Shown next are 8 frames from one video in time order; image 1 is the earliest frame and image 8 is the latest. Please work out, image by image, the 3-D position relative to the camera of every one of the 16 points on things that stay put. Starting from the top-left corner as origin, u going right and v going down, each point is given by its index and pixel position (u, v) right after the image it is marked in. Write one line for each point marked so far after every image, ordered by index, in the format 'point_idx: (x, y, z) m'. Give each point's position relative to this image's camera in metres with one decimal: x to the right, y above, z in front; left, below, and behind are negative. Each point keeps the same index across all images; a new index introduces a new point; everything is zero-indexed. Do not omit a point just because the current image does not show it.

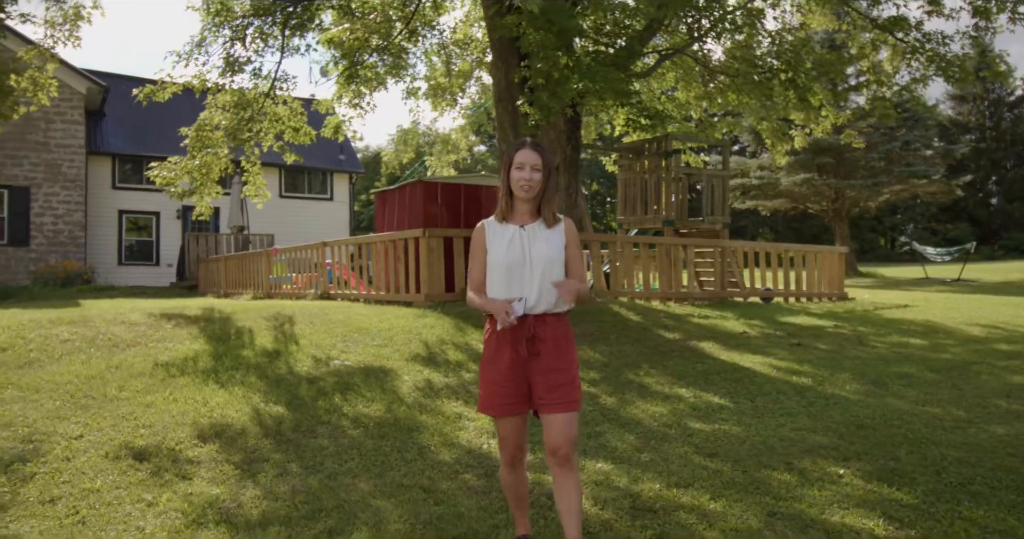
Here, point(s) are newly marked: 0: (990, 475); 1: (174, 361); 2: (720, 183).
0: (+2.7, -1.2, +4.8) m
1: (-3.0, -0.8, +7.3) m
2: (+3.6, +1.6, +14.7) m
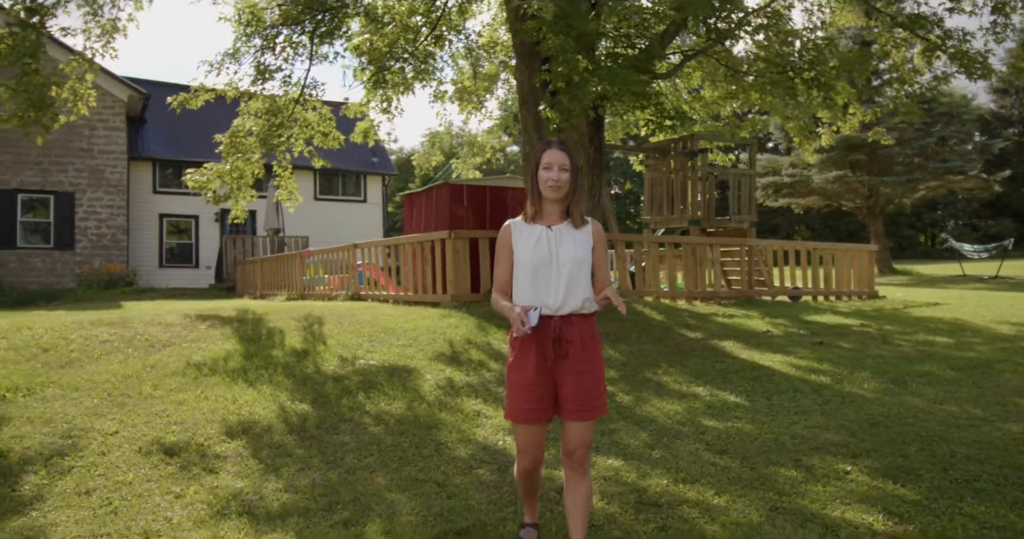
0: (+2.8, -1.2, +4.8) m
1: (-2.8, -0.8, +7.6) m
2: (+4.0, +1.6, +14.7) m
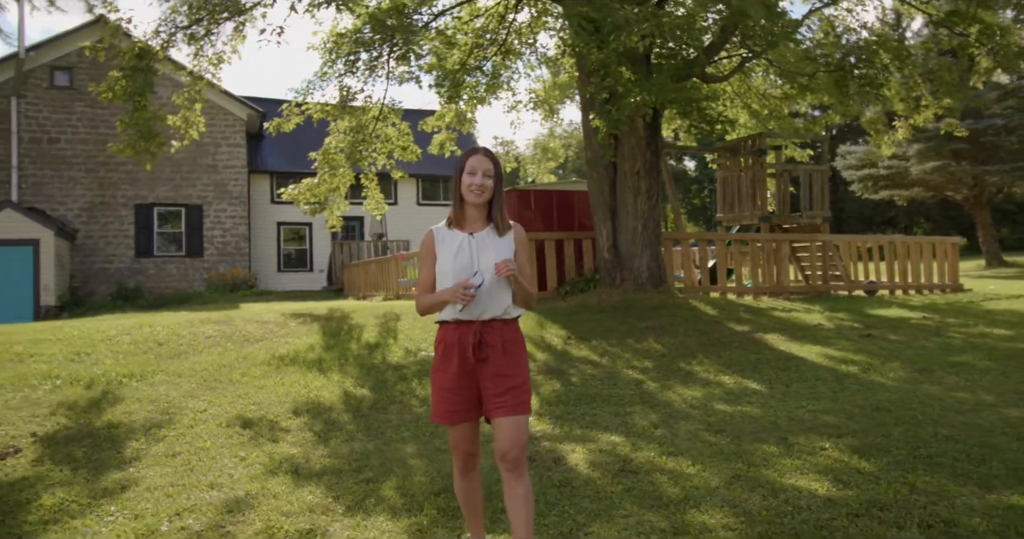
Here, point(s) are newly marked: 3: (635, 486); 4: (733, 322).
0: (+2.8, -1.1, +5.1) m
1: (-2.3, -0.9, +8.7) m
2: (+5.4, +1.7, +14.7) m
3: (+0.7, -1.2, +4.7) m
4: (+2.7, -0.6, +10.0) m
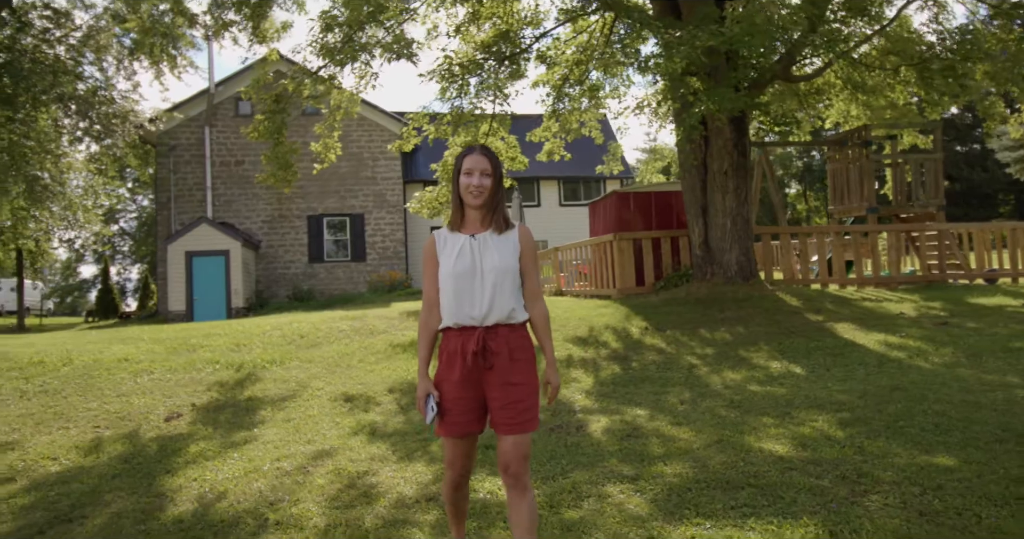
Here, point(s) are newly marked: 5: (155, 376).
0: (+2.9, -1.0, +5.7) m
1: (-1.3, -0.9, +10.3) m
2: (+7.4, +1.8, +14.6) m
3: (+0.8, -1.2, +5.7) m
4: (+3.8, -0.6, +10.5) m
5: (-3.8, -1.1, +8.8) m
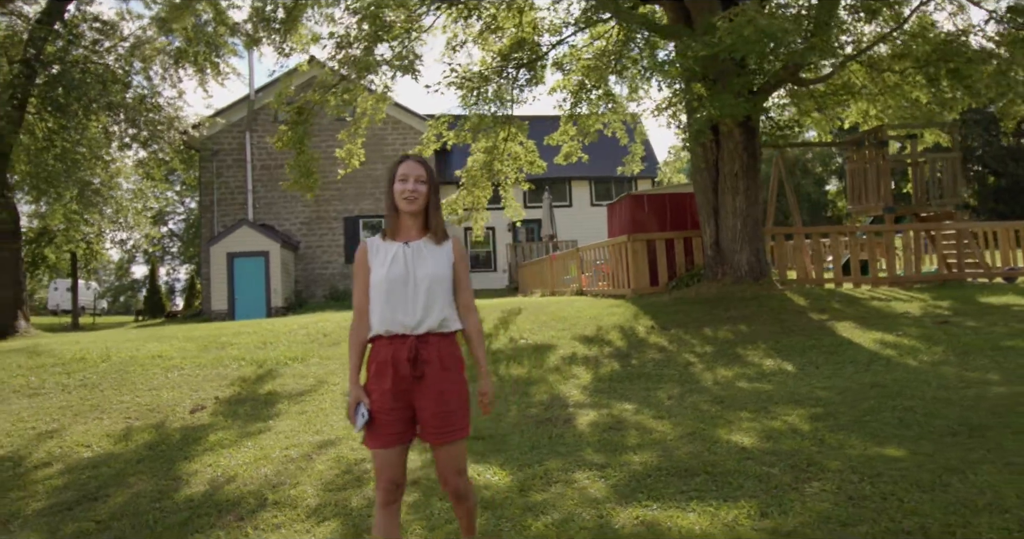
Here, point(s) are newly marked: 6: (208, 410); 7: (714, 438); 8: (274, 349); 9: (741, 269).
0: (+2.8, -1.1, +6.0) m
1: (-1.2, -0.9, +10.8) m
2: (+7.7, +1.9, +14.6) m
3: (+0.7, -1.2, +6.1) m
4: (+4.0, -0.6, +10.7) m
5: (-3.7, -1.2, +9.4) m
6: (-2.9, -1.3, +7.9) m
7: (+1.4, -1.2, +5.9) m
8: (-3.1, -1.0, +10.7) m
9: (+3.4, 0.0, +12.2) m
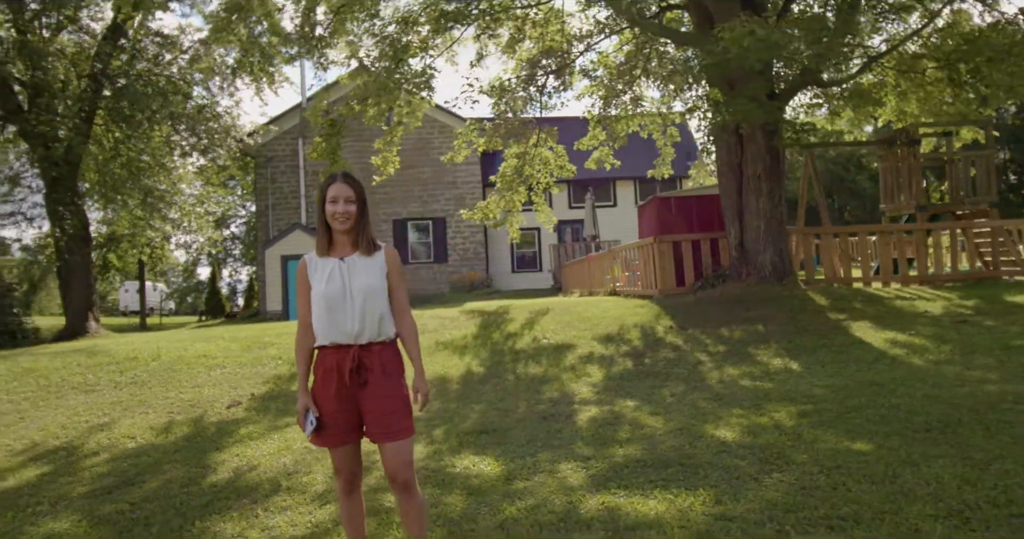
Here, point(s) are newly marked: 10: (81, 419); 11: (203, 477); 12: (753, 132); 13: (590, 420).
0: (+2.8, -1.1, +6.2) m
1: (-0.9, -1.0, +11.3) m
2: (+8.3, +1.9, +14.4) m
3: (+0.7, -1.3, +6.5) m
4: (+4.3, -0.6, +10.9) m
5: (-3.5, -1.2, +10.1) m
6: (-2.8, -1.4, +8.5) m
7: (+1.4, -1.2, +6.2) m
8: (-2.7, -1.1, +11.3) m
9: (+3.8, 0.0, +12.3) m
10: (-4.3, -1.5, +8.3) m
11: (-2.3, -1.5, +6.2) m
12: (+3.5, +2.0, +12.2) m
13: (+0.7, -1.3, +7.0) m
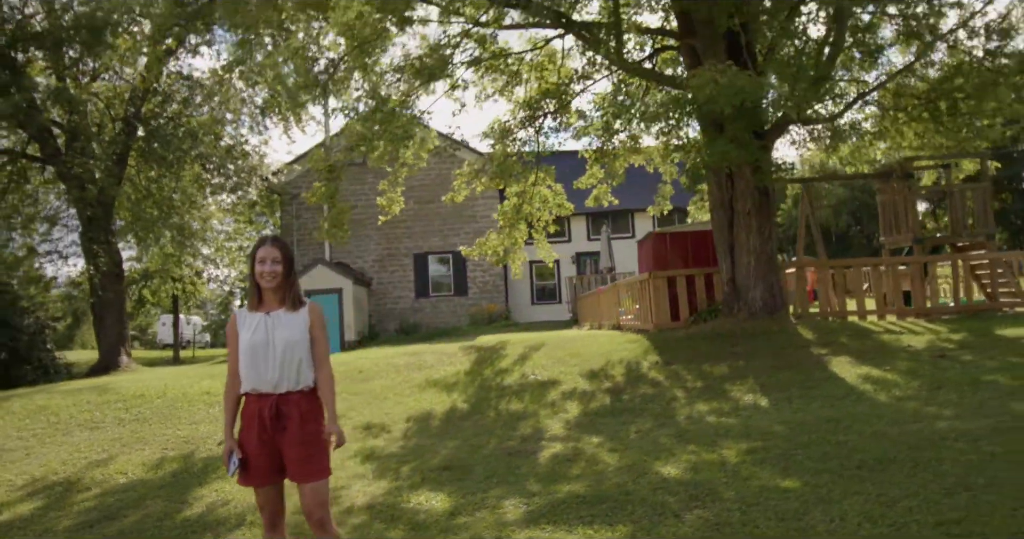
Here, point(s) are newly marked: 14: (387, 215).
0: (+2.5, -1.4, +6.4) m
1: (-1.0, -1.5, +11.6) m
2: (+8.2, +1.3, +14.5) m
3: (+0.4, -1.6, +6.8) m
4: (+4.1, -1.0, +11.0) m
5: (-3.6, -1.7, +10.5) m
6: (-3.0, -1.9, +9.0) m
7: (+1.0, -1.6, +6.4) m
8: (-2.9, -1.6, +11.7) m
9: (+3.7, -0.5, +12.5) m
10: (-4.6, -2.0, +8.8) m
11: (-2.6, -1.9, +6.6) m
12: (+3.4, +1.5, +12.5) m
13: (+0.3, -1.6, +7.3) m
14: (-2.3, +1.0, +15.4) m
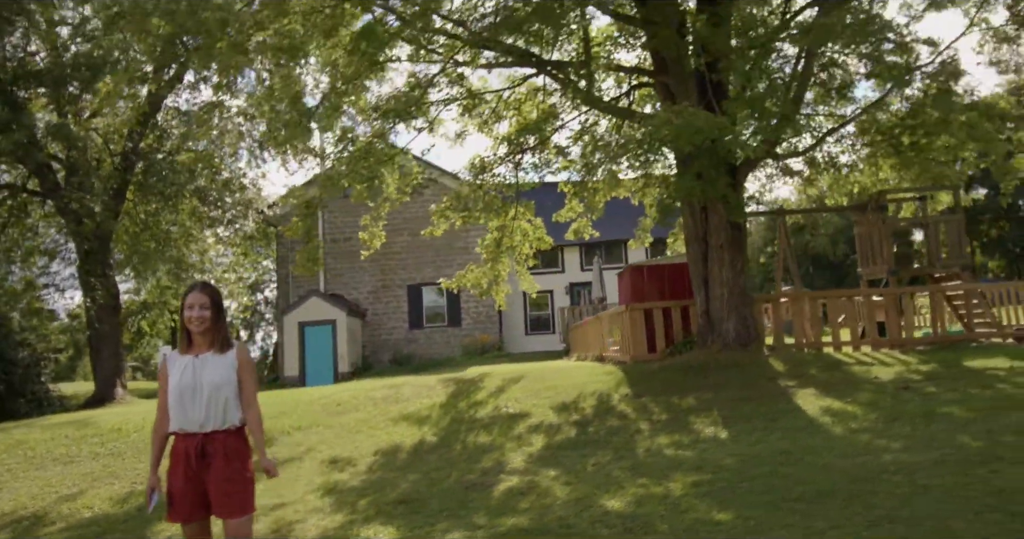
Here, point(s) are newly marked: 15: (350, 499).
0: (+2.1, -1.7, +6.5) m
1: (-1.4, -2.0, +11.7) m
2: (+7.9, +0.8, +14.7) m
3: (0.0, -1.9, +6.9) m
4: (+3.7, -1.5, +11.1) m
5: (-4.0, -2.2, +10.7) m
6: (-3.4, -2.3, +9.1) m
7: (+0.6, -1.8, +6.6) m
8: (-3.2, -2.1, +11.9) m
9: (+3.3, -1.0, +12.7) m
10: (-5.0, -2.4, +8.9) m
11: (-3.0, -2.2, +6.7) m
12: (+3.0, +1.0, +12.7) m
13: (0.0, -2.0, +7.4) m
14: (-2.7, +0.4, +15.7) m
15: (-1.5, -2.1, +7.6) m
